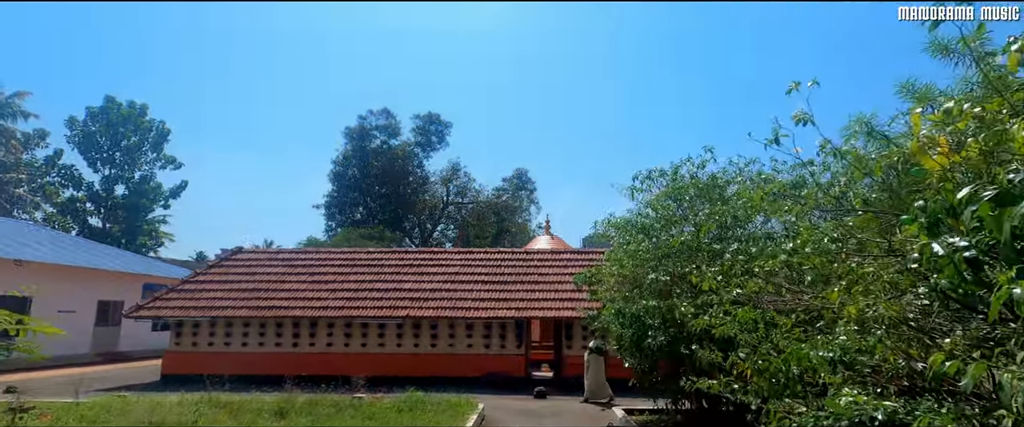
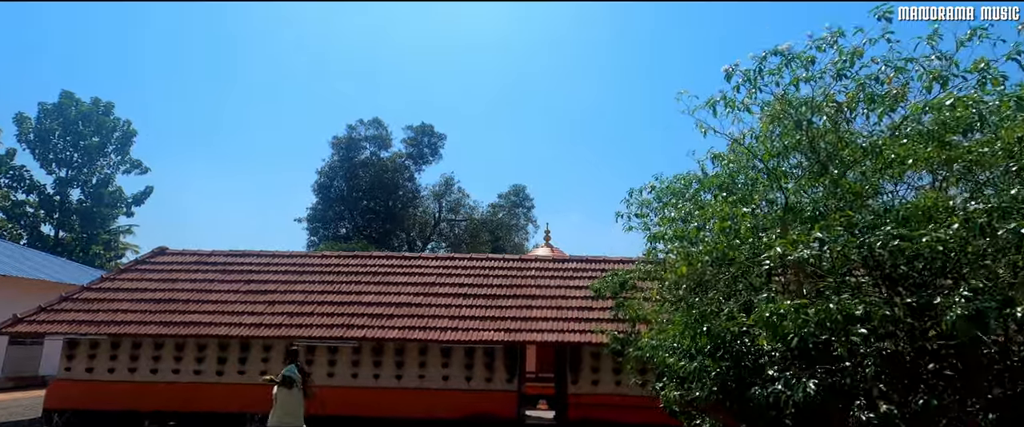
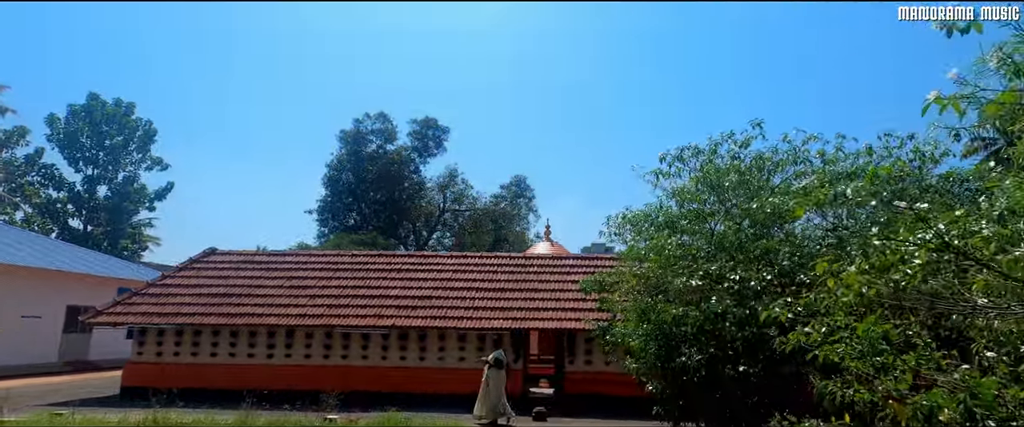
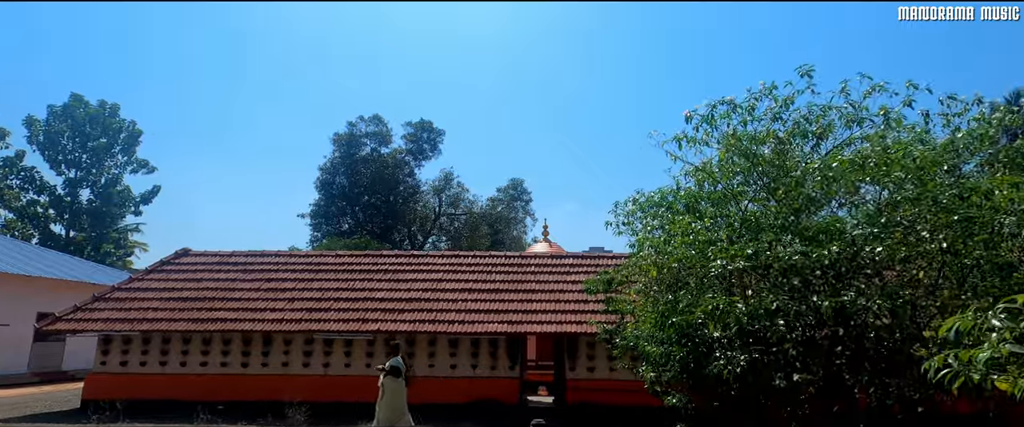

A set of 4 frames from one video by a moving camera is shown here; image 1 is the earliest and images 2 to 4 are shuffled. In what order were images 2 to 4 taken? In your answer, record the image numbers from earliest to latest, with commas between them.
3, 4, 2
